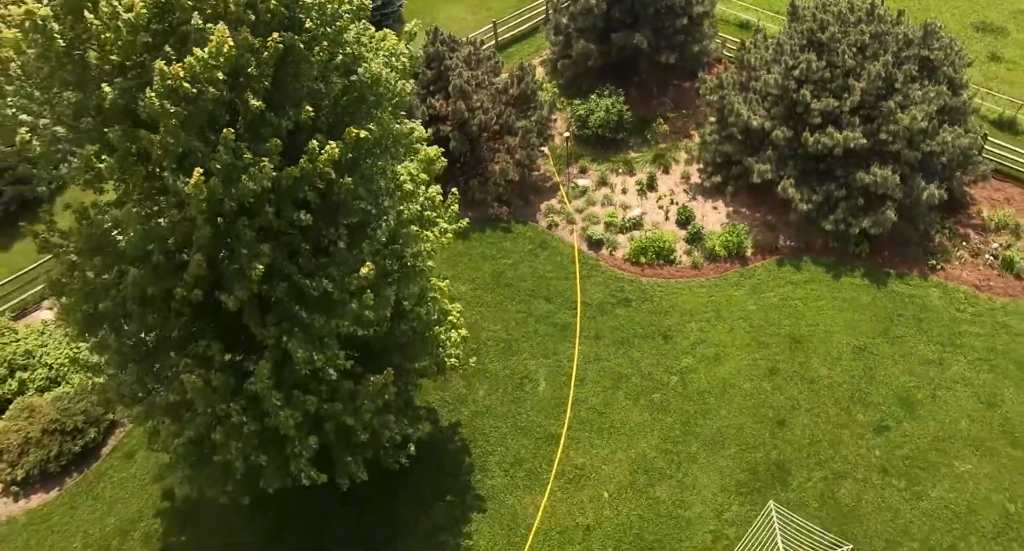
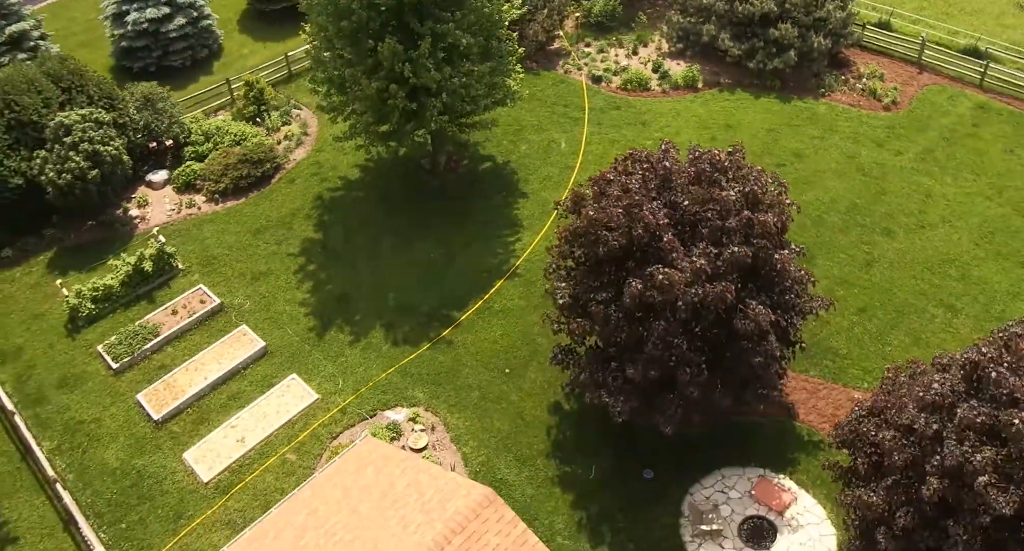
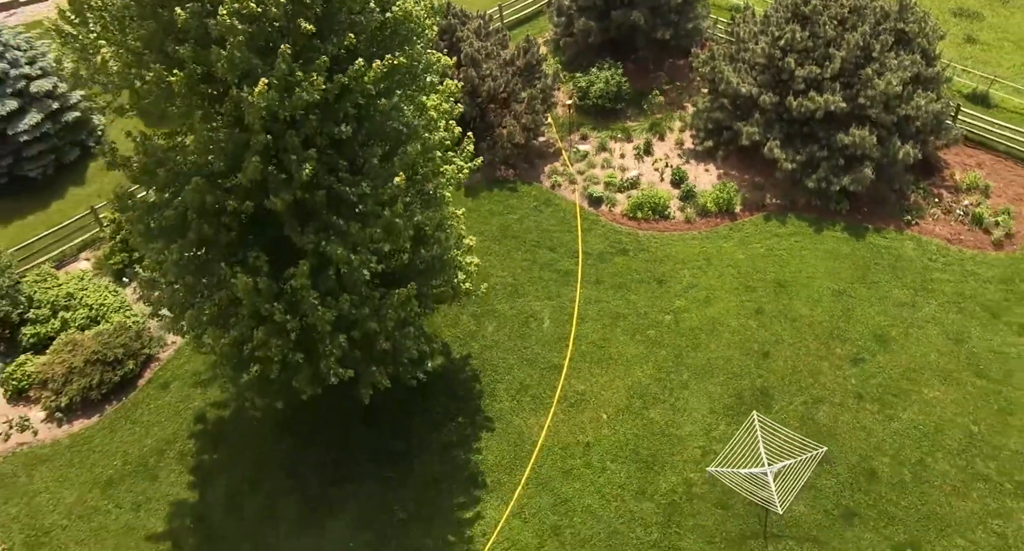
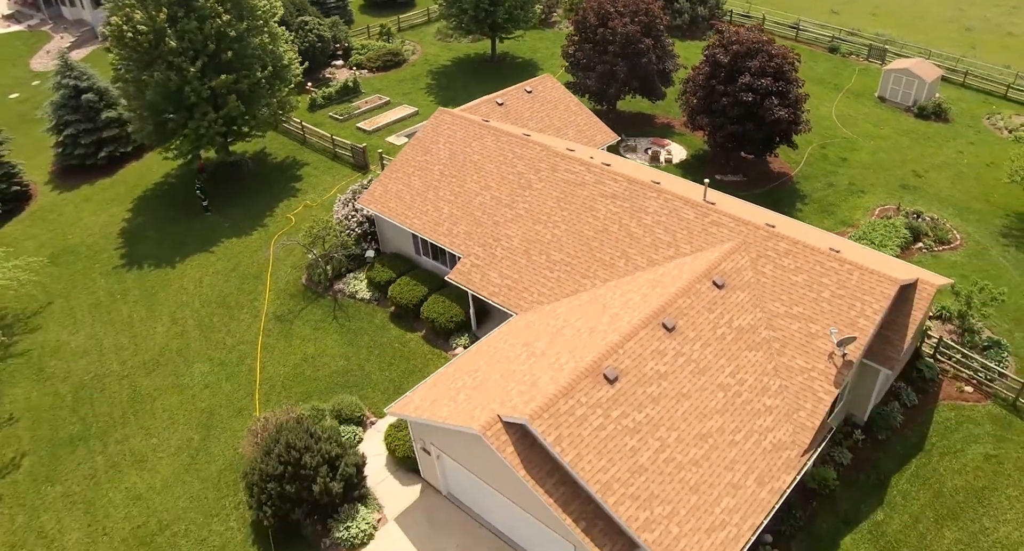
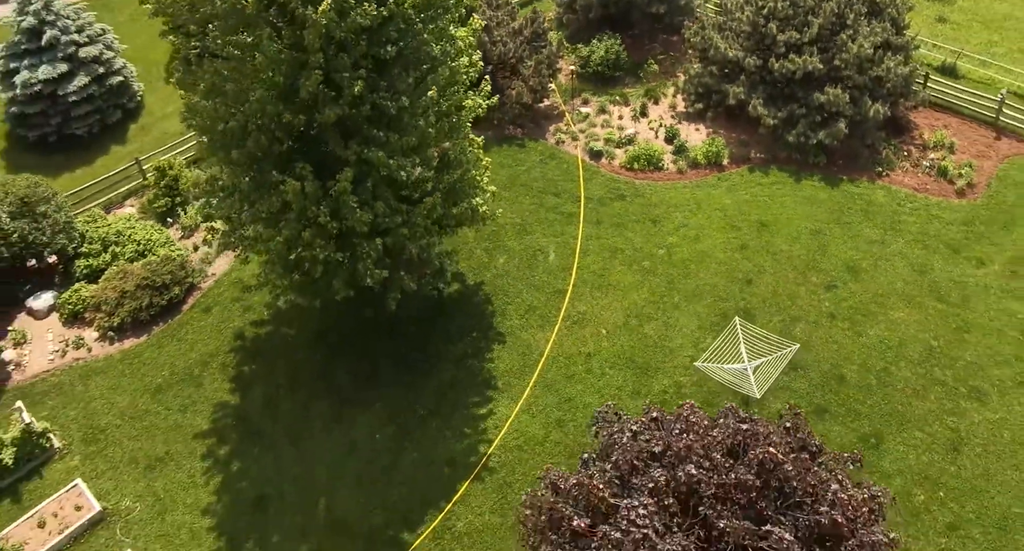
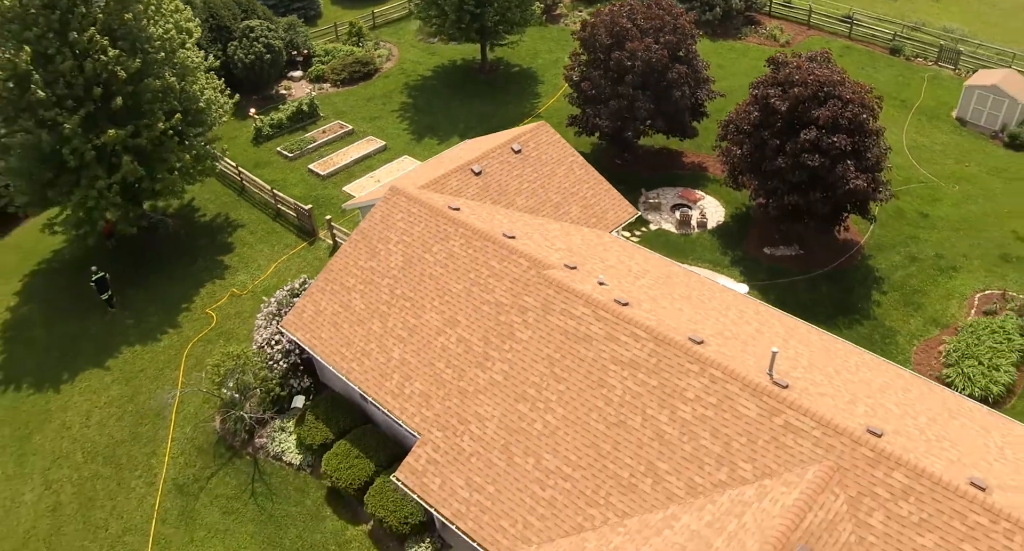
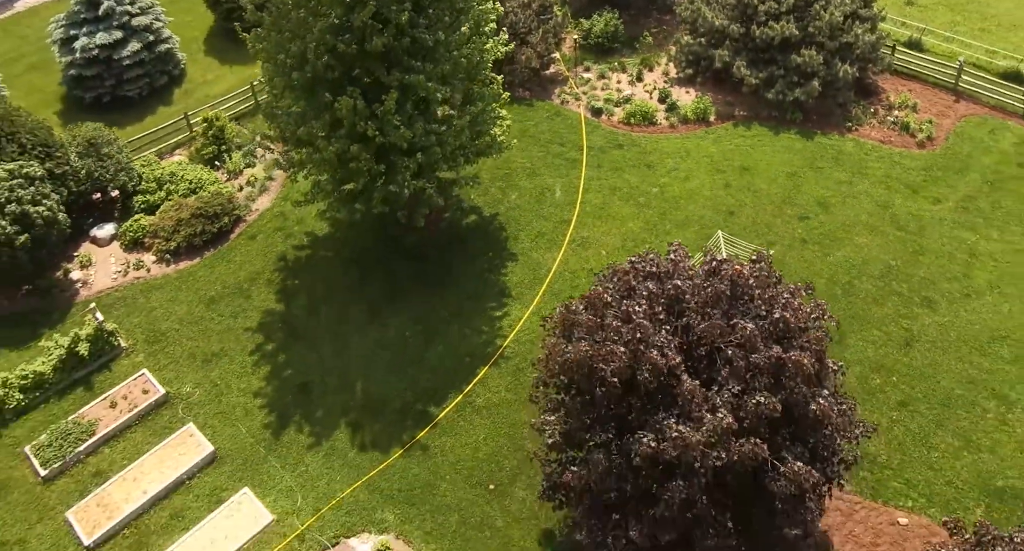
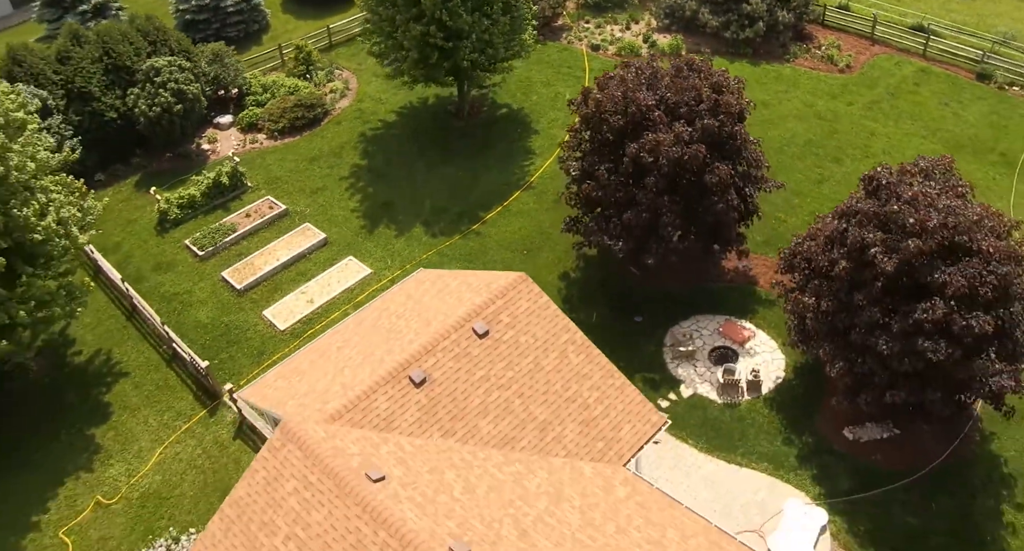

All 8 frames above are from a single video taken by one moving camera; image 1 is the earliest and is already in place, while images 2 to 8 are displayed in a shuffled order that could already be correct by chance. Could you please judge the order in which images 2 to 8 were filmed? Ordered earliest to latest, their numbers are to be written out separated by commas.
3, 5, 7, 2, 8, 6, 4
